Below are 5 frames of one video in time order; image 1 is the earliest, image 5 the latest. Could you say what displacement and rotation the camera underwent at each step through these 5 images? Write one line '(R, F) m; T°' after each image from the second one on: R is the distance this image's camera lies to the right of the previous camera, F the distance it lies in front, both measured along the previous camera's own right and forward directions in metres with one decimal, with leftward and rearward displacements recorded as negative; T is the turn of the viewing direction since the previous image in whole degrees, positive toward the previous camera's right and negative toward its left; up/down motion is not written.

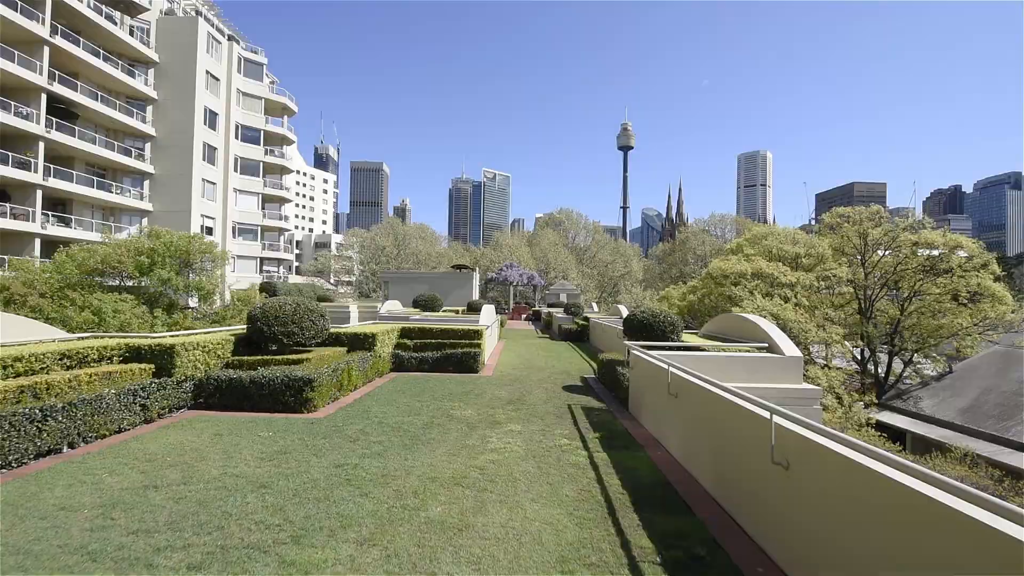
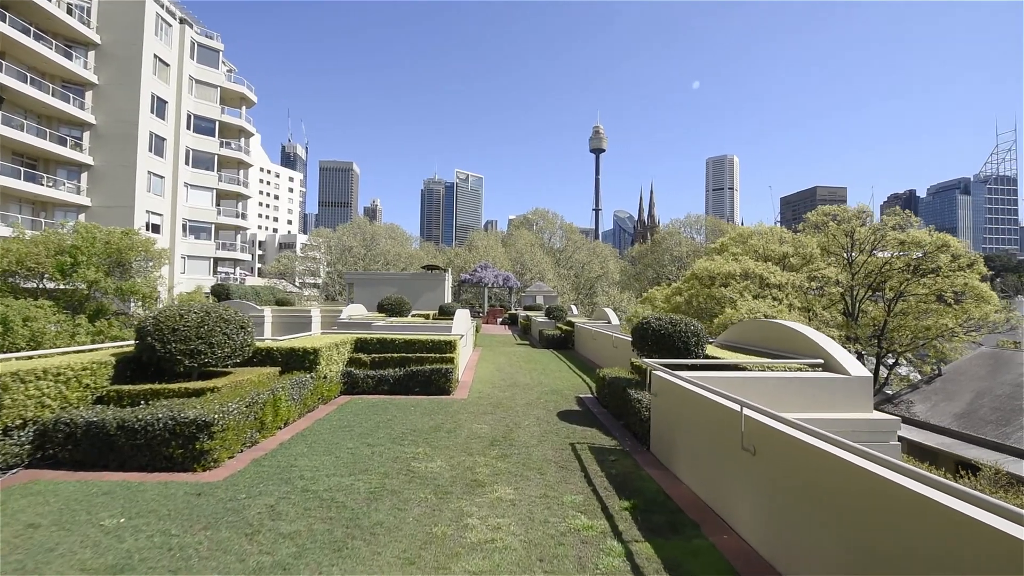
(-0.1, +2.0) m; +3°
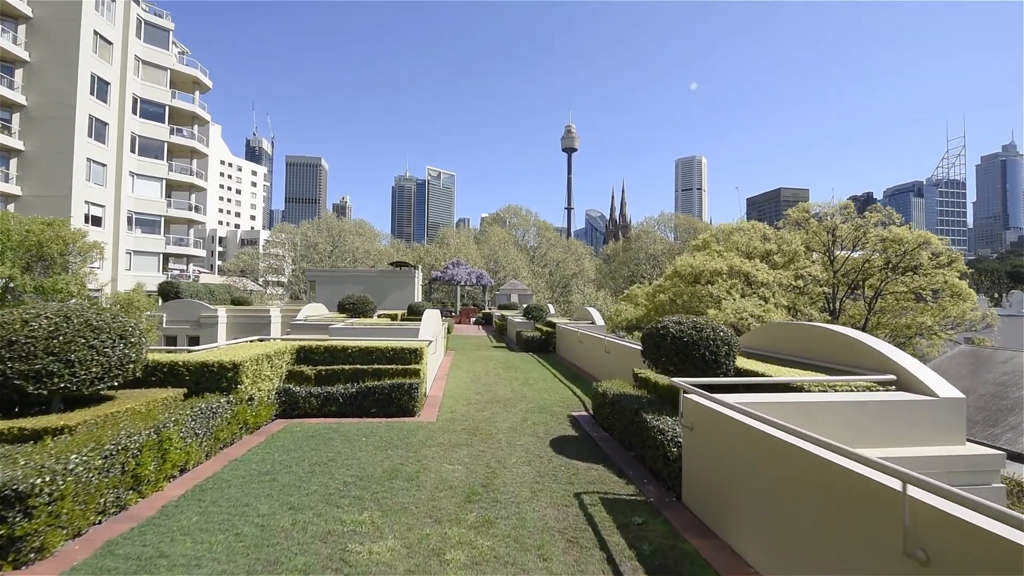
(-0.1, +1.6) m; +3°
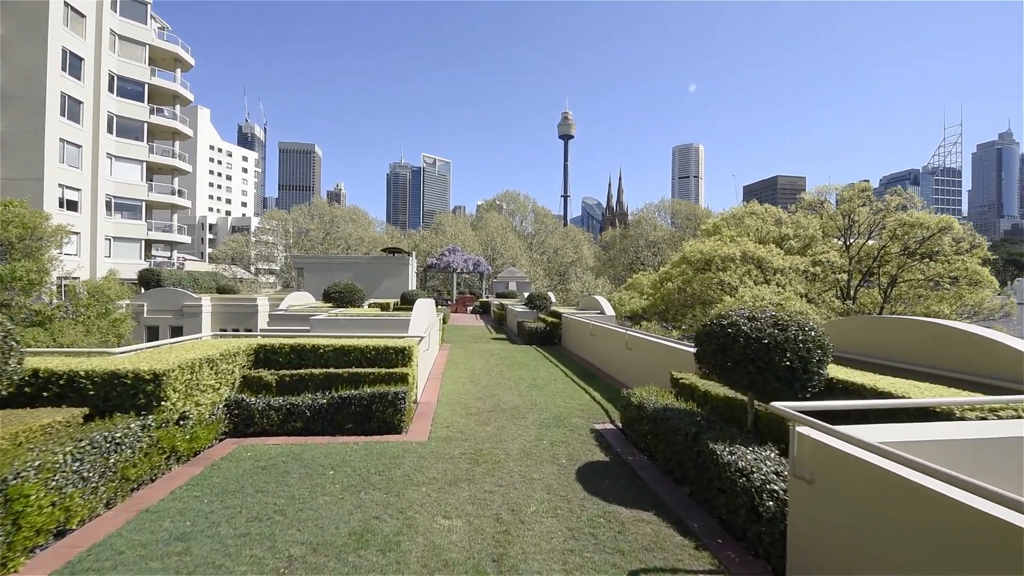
(-0.2, +1.5) m; 0°
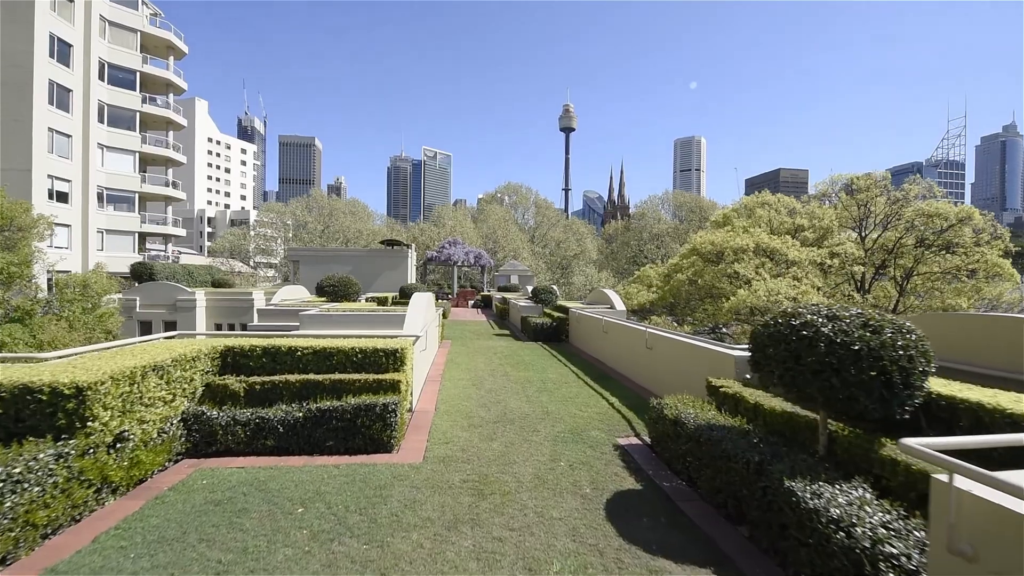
(-0.1, +0.9) m; 0°
